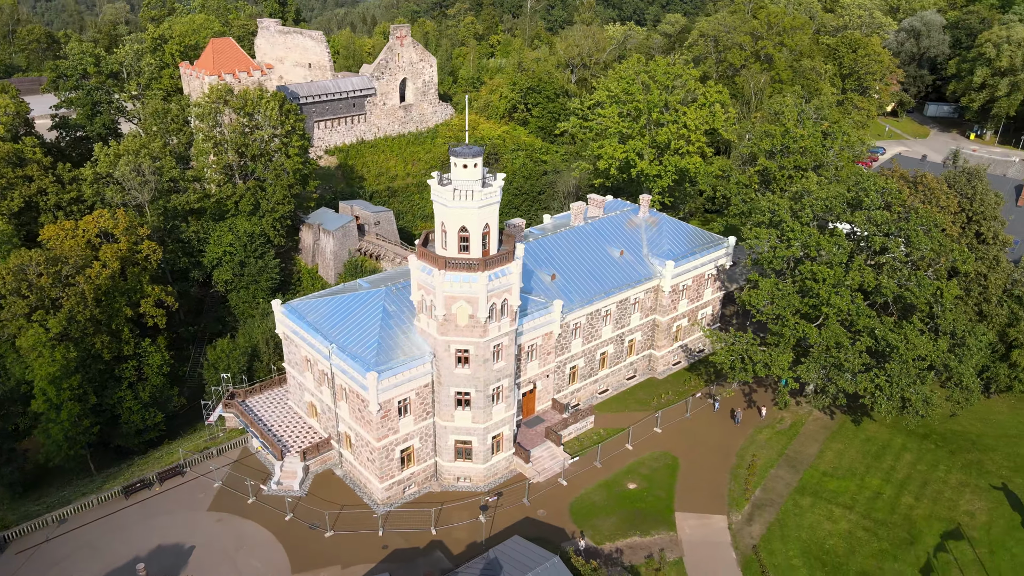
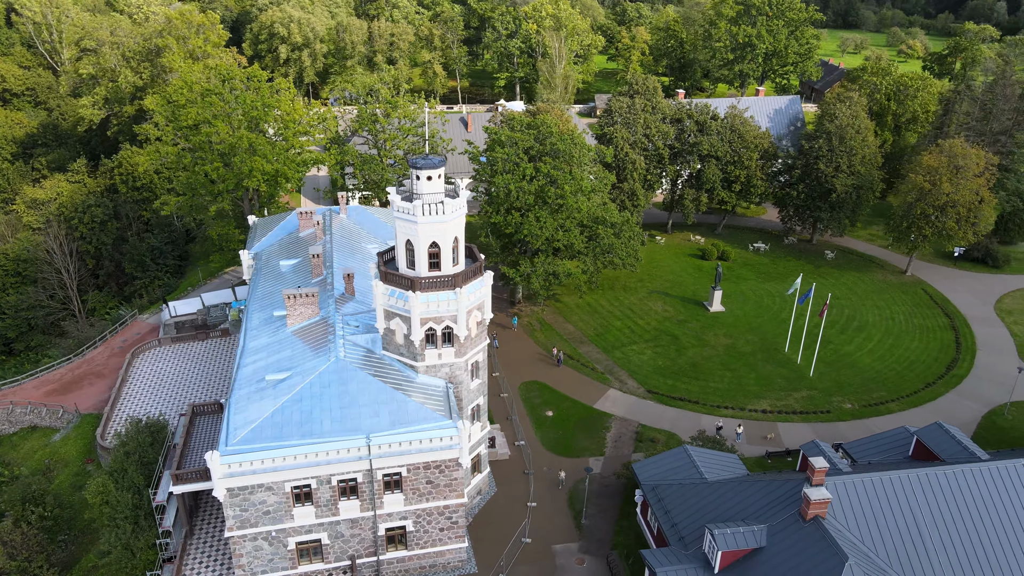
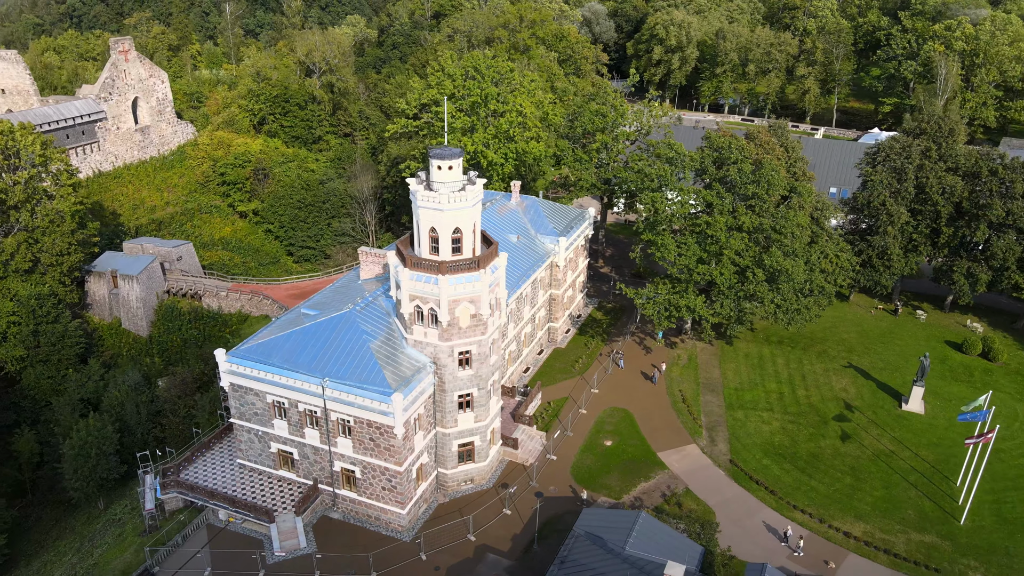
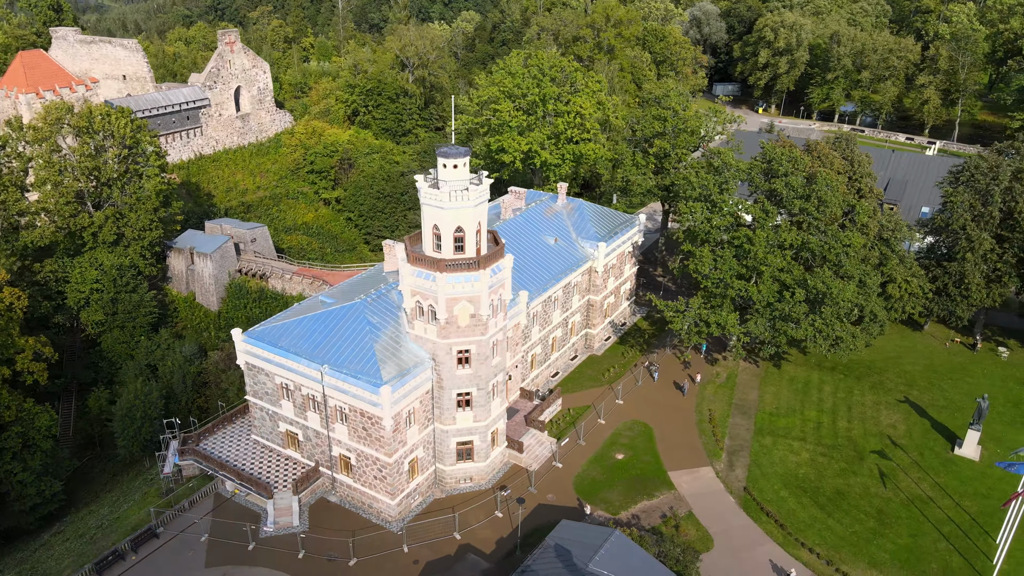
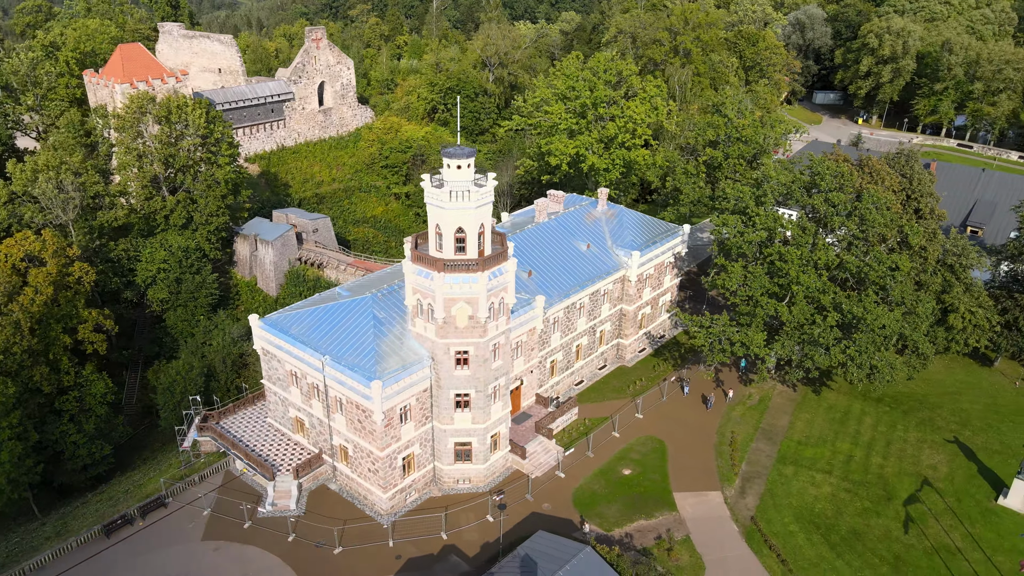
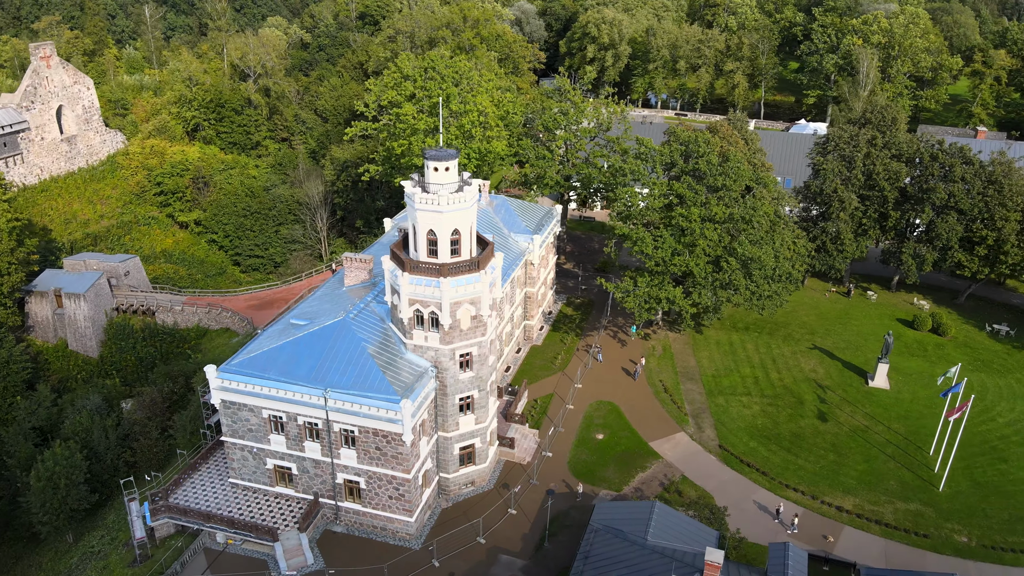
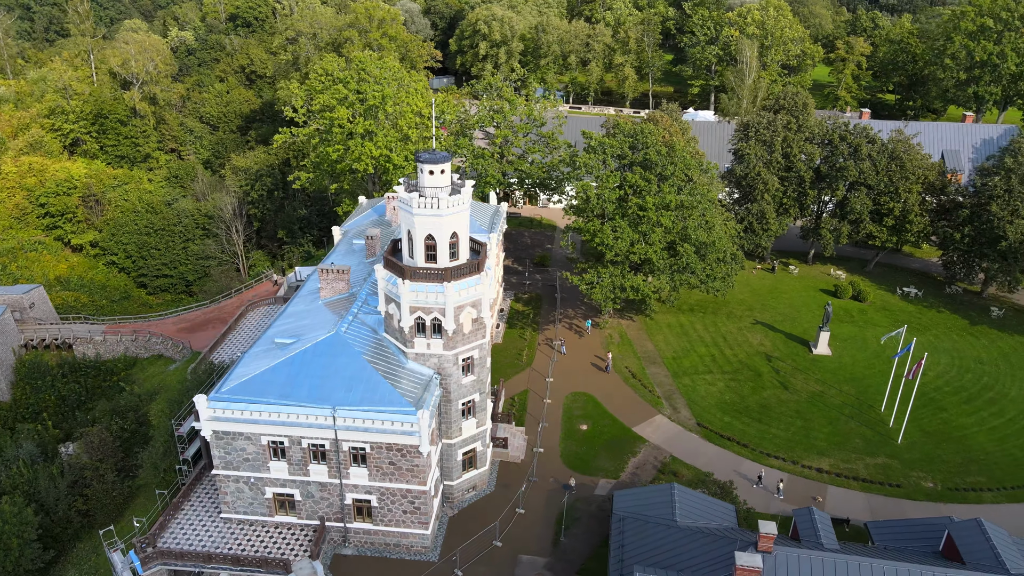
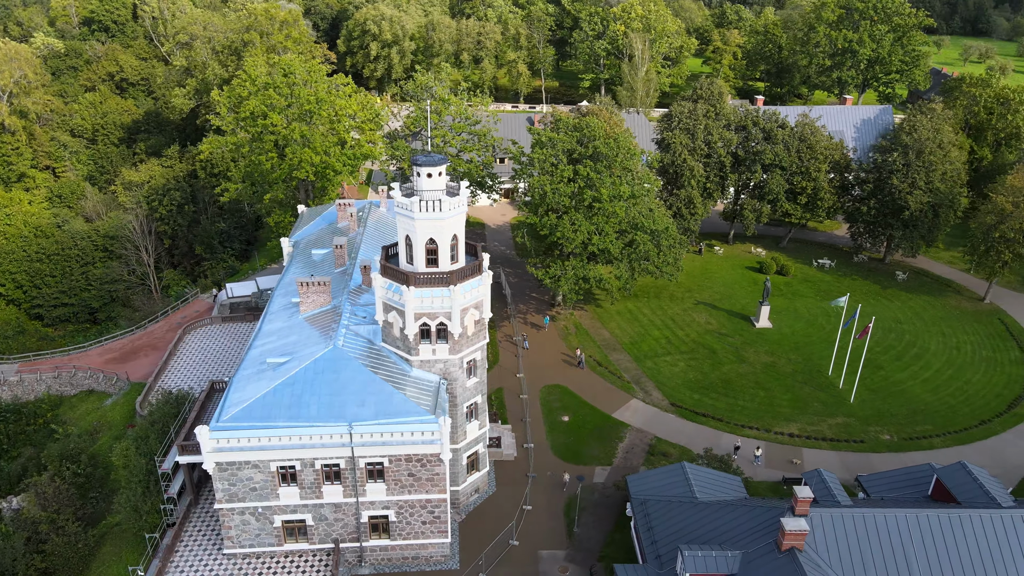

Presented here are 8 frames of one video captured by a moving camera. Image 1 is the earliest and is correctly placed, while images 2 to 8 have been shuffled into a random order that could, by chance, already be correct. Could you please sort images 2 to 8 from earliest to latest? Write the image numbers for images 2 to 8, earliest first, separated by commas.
5, 4, 3, 6, 7, 8, 2
